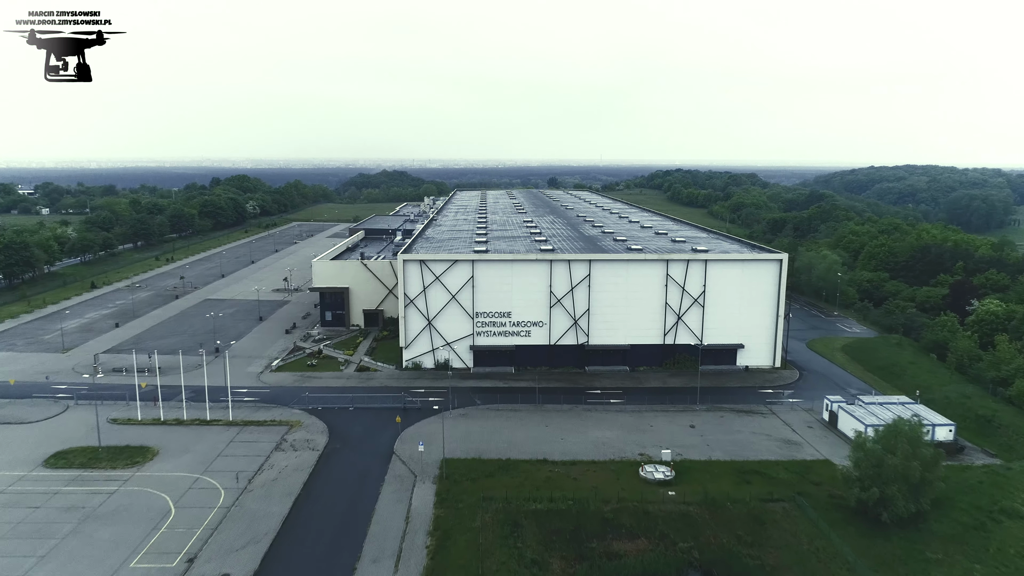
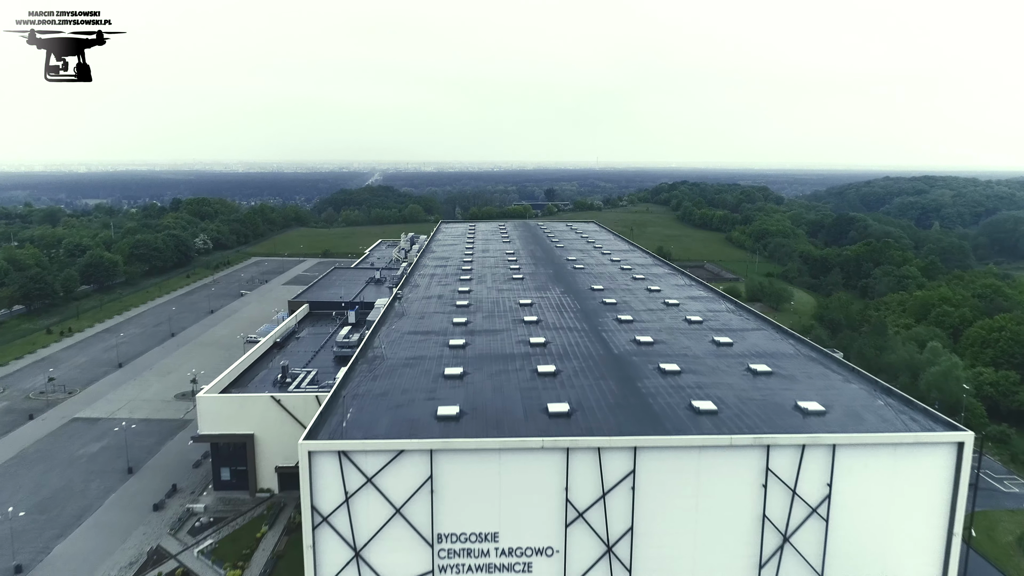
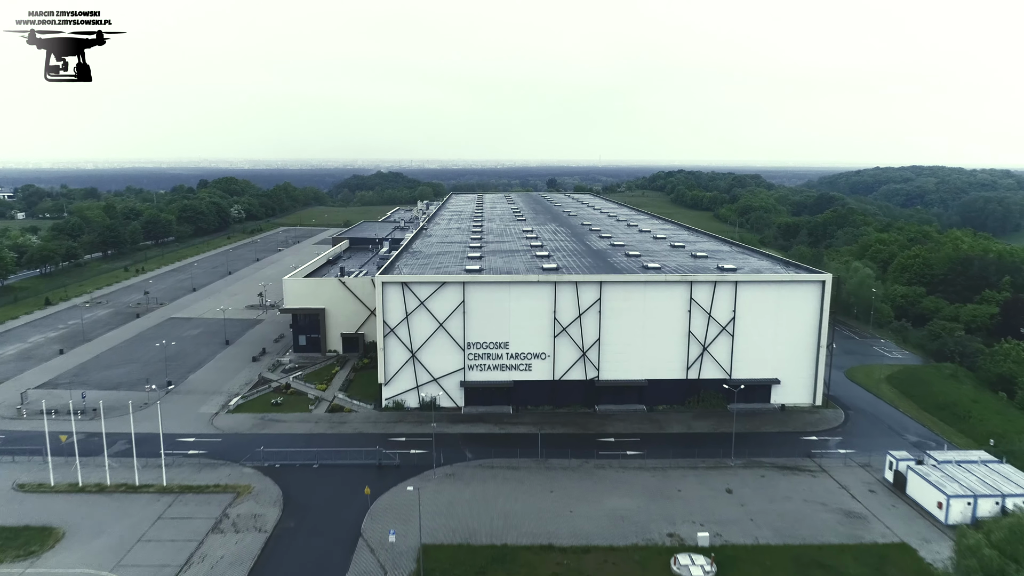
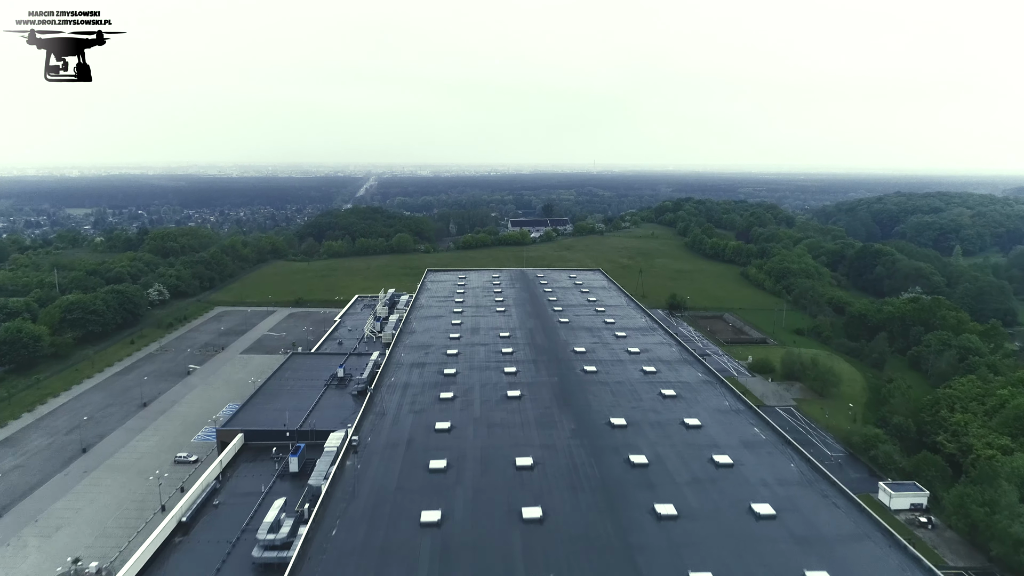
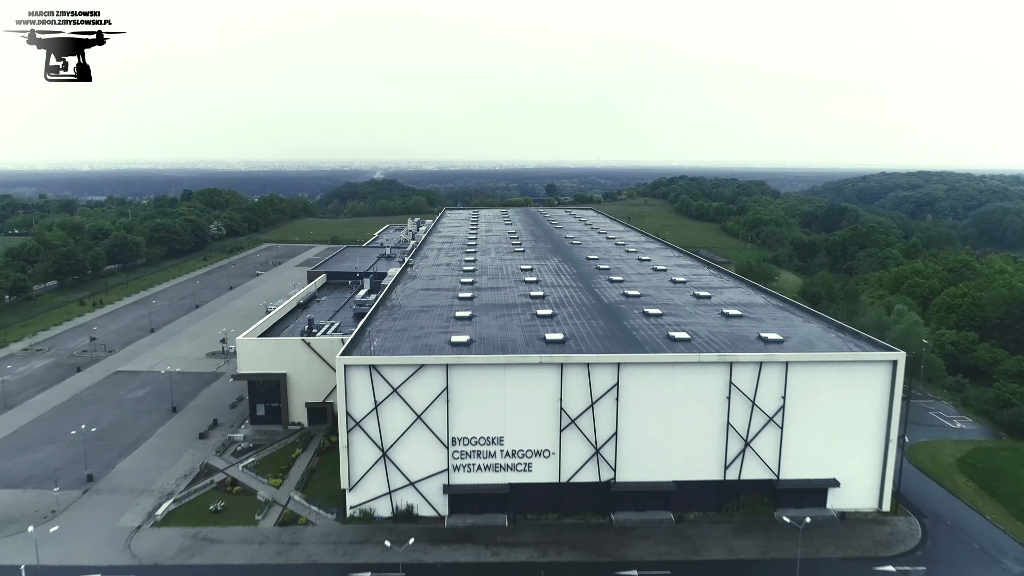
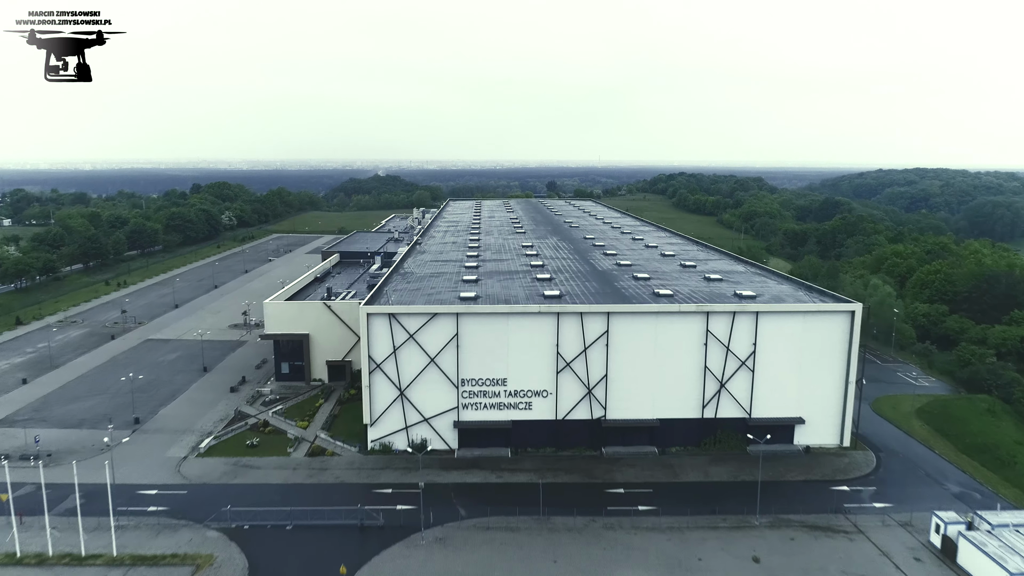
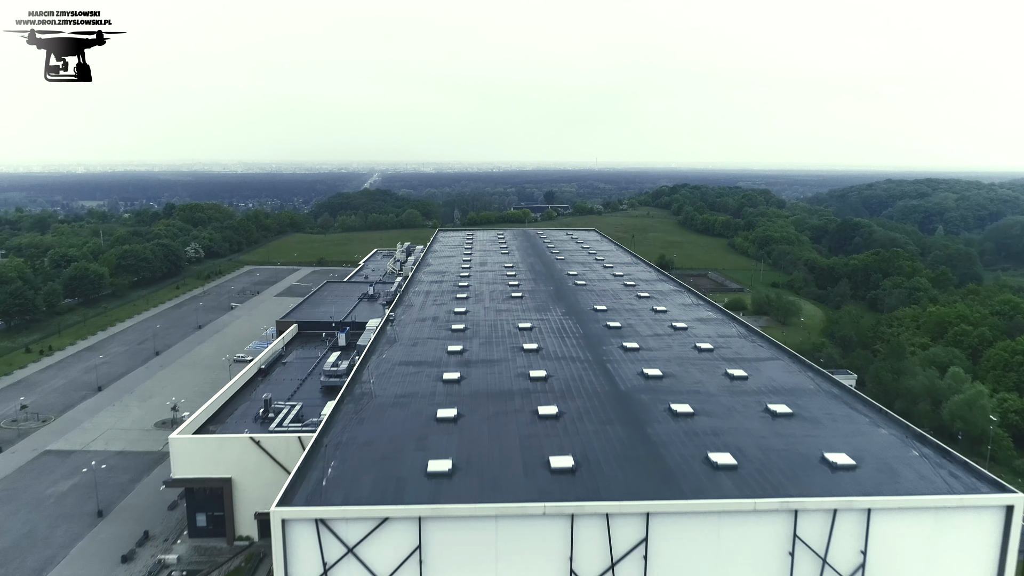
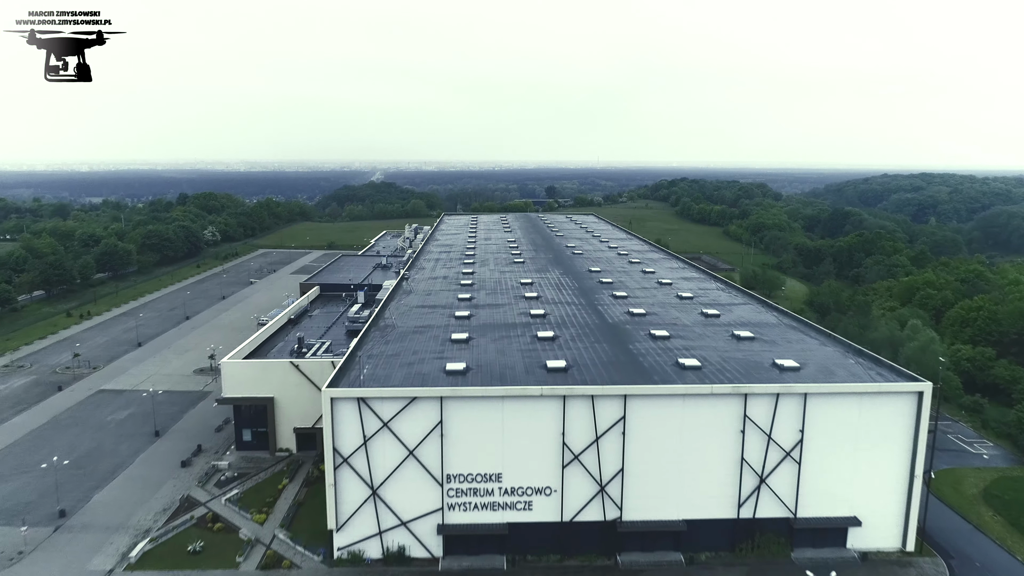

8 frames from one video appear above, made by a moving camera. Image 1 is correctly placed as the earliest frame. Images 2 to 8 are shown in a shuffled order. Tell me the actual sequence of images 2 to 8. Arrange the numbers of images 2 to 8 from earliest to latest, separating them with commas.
3, 6, 5, 8, 2, 7, 4
